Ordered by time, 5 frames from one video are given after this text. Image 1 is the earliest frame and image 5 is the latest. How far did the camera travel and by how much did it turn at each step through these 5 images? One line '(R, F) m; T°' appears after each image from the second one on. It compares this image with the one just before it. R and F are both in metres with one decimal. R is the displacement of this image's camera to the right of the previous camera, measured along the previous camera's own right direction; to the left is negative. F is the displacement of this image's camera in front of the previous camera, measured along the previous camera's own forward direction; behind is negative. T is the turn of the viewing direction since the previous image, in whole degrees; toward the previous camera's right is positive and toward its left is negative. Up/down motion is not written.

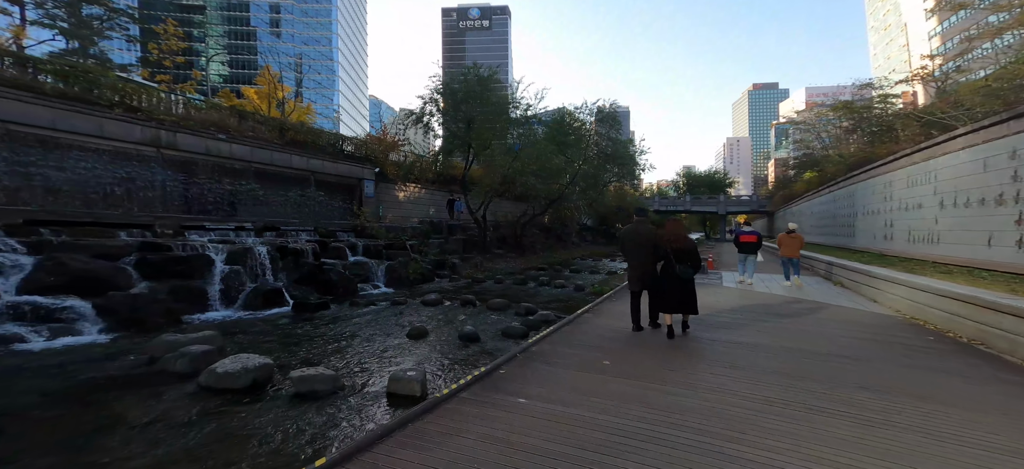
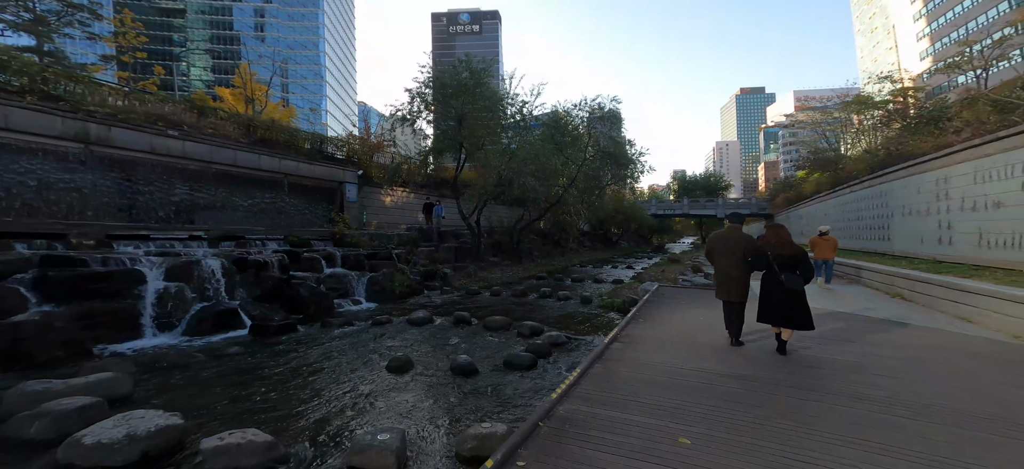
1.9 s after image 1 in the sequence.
(-0.2, +1.5) m; +1°
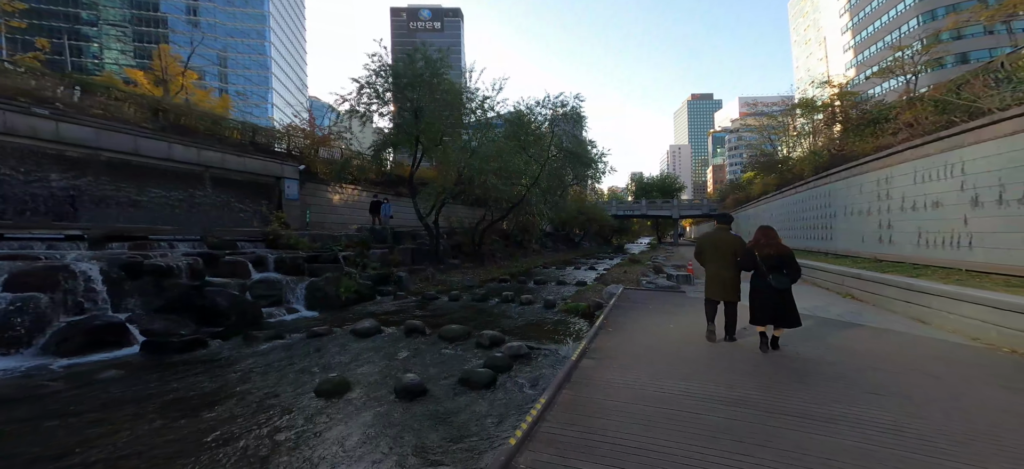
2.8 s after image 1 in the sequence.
(+0.1, +0.8) m; +6°
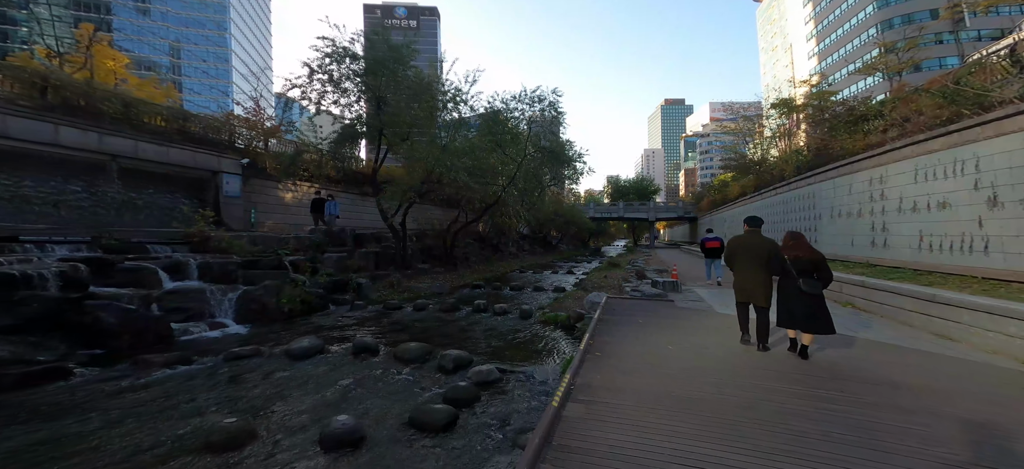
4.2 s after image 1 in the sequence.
(+0.2, +1.2) m; +3°
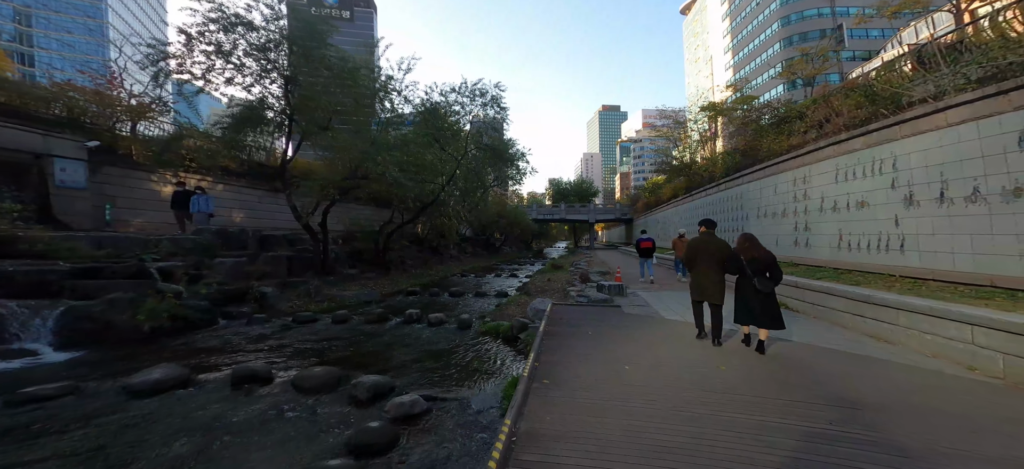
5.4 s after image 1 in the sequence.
(+0.2, +1.0) m; +9°
